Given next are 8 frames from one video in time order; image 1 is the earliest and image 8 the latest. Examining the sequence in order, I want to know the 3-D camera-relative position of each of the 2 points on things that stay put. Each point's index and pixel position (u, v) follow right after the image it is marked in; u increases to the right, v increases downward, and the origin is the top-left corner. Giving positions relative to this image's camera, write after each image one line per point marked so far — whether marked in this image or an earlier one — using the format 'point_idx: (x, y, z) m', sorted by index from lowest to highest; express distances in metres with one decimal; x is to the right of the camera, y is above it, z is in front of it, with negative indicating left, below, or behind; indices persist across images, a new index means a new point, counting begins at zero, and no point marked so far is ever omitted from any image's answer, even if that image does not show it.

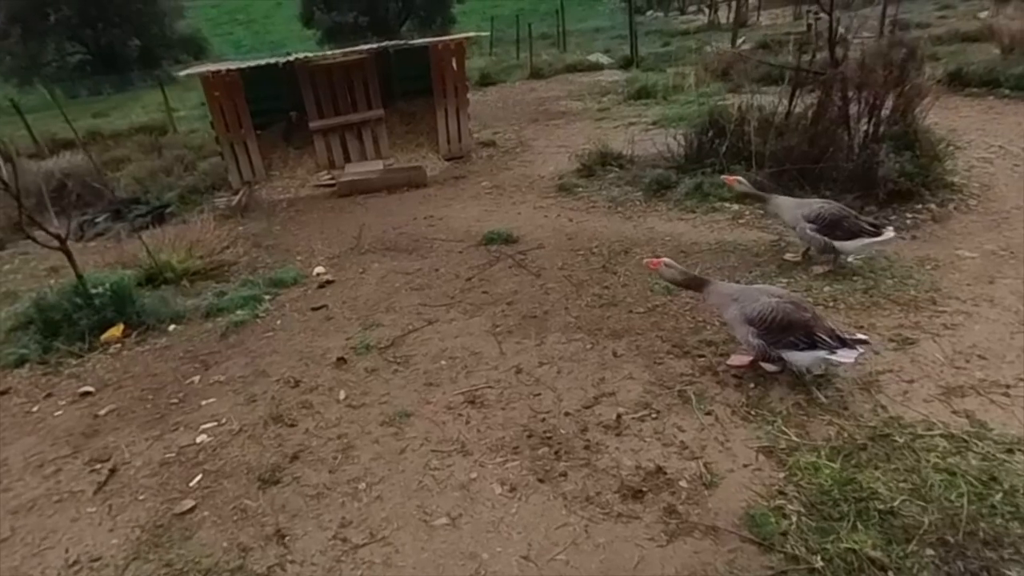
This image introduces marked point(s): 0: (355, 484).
0: (-0.9, -1.1, +3.7) m
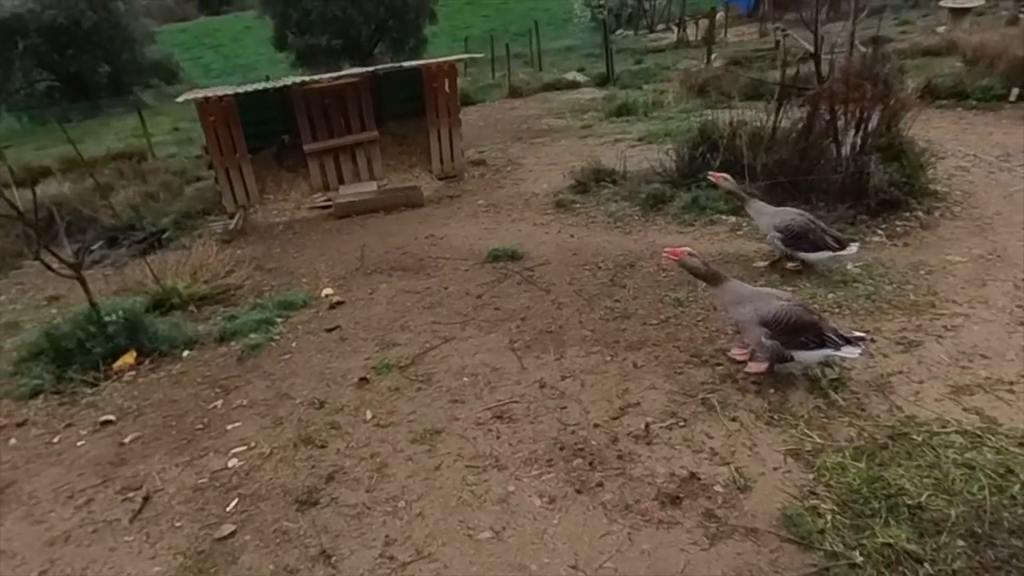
0: (-0.7, -1.2, +3.7) m
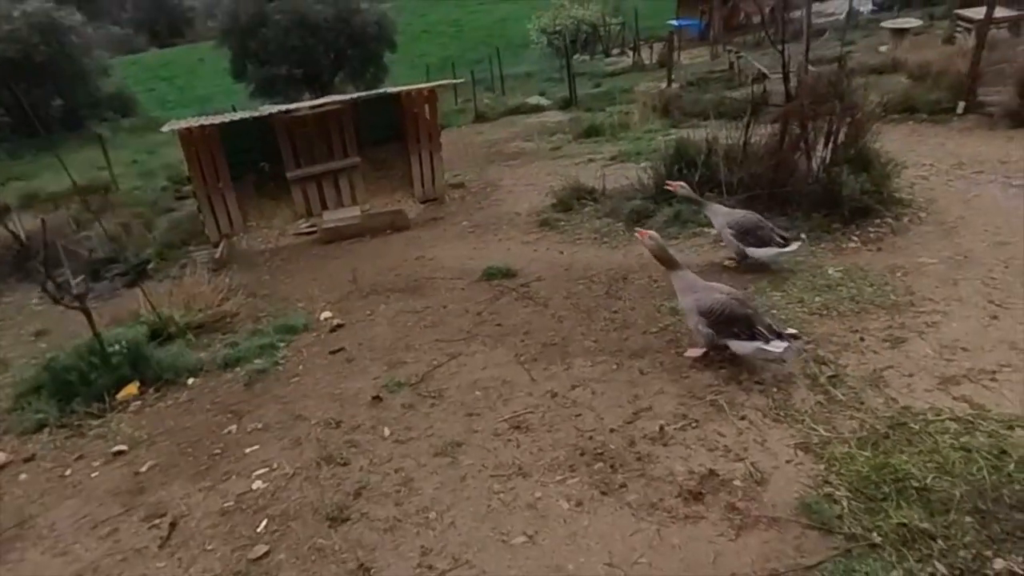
0: (-0.5, -1.3, +3.8) m
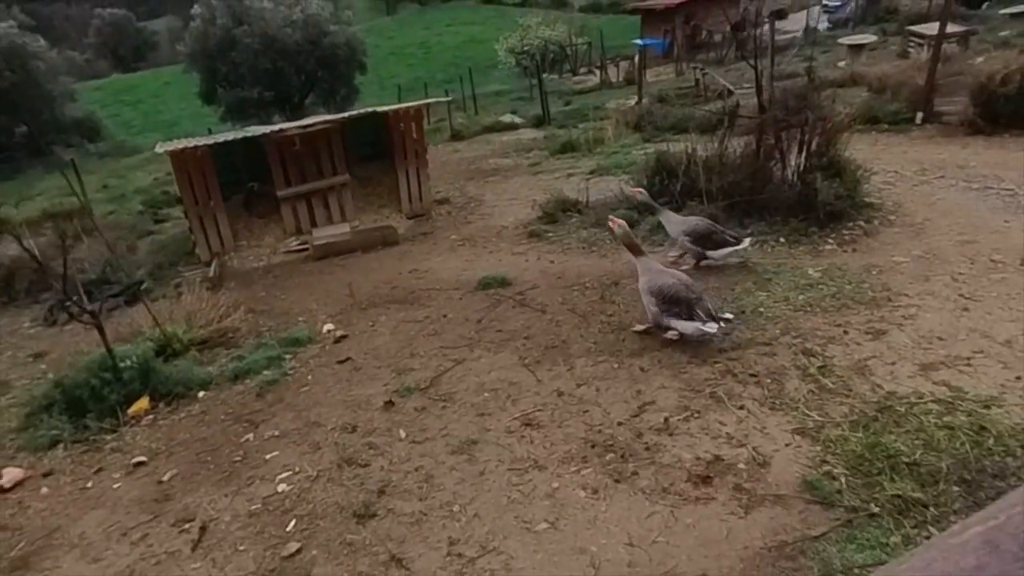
0: (-0.4, -1.3, +4.0) m
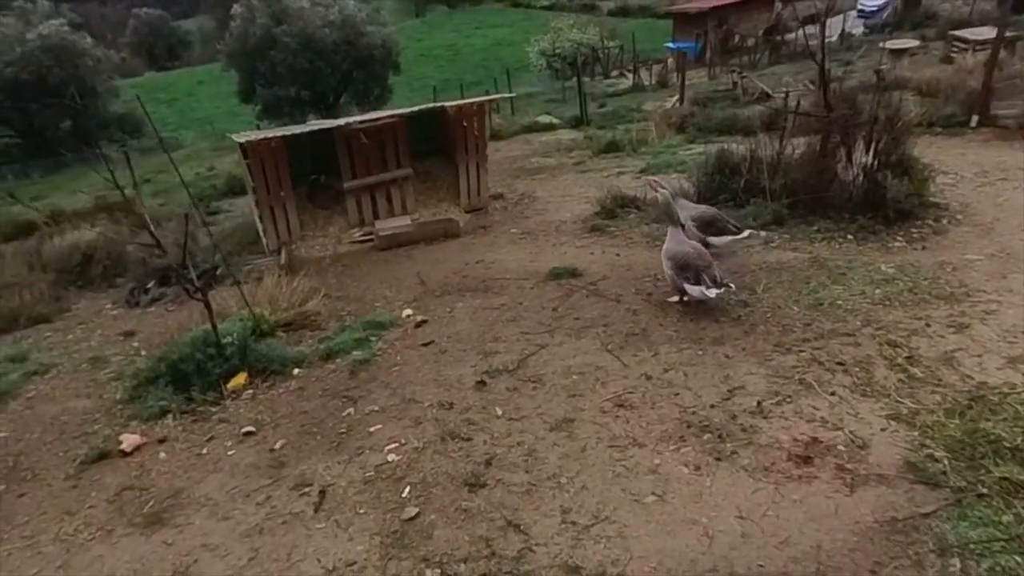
0: (+0.3, -1.2, +4.1) m
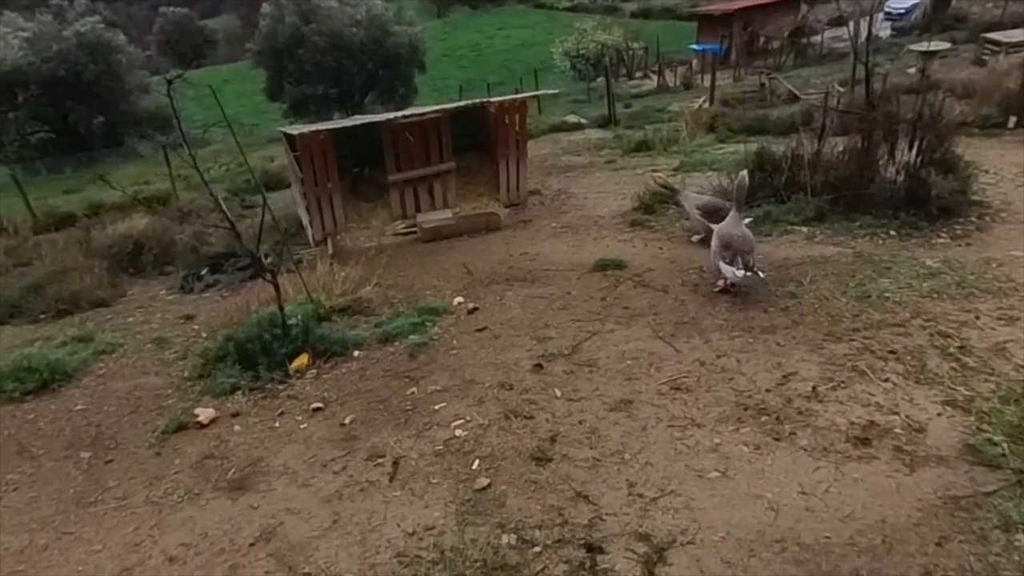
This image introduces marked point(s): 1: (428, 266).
0: (+0.7, -1.1, +4.3) m
1: (-1.1, +0.3, +8.4) m
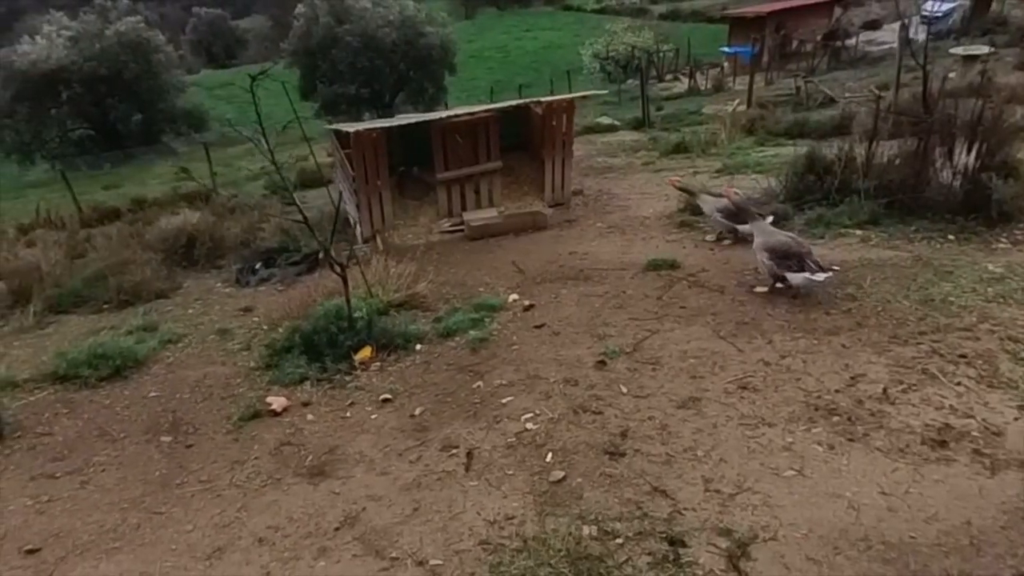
0: (+1.2, -1.1, +4.3) m
1: (-0.4, +0.3, +8.4) m
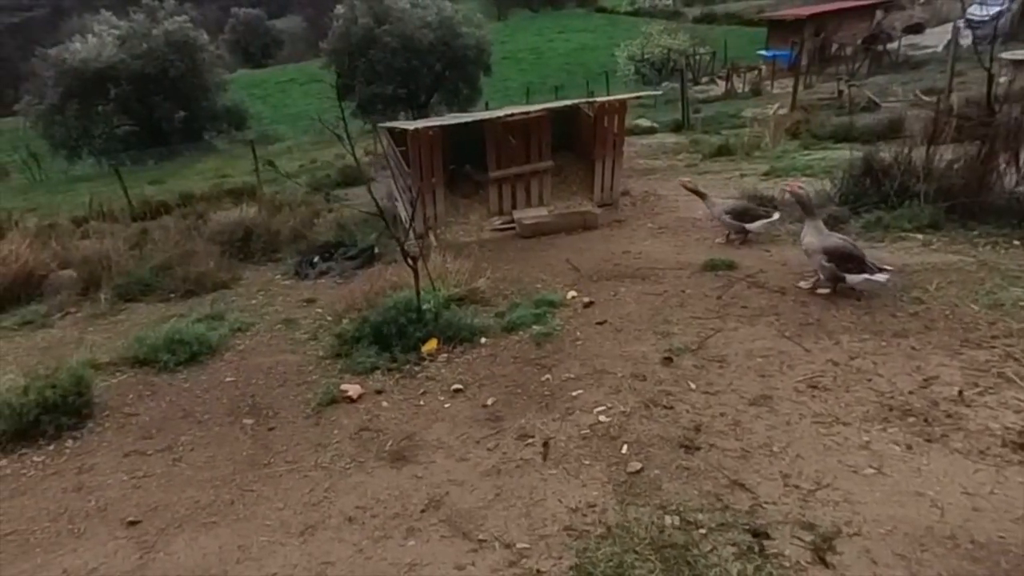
0: (+1.7, -1.0, +4.3) m
1: (+0.3, +0.3, +8.5) m
